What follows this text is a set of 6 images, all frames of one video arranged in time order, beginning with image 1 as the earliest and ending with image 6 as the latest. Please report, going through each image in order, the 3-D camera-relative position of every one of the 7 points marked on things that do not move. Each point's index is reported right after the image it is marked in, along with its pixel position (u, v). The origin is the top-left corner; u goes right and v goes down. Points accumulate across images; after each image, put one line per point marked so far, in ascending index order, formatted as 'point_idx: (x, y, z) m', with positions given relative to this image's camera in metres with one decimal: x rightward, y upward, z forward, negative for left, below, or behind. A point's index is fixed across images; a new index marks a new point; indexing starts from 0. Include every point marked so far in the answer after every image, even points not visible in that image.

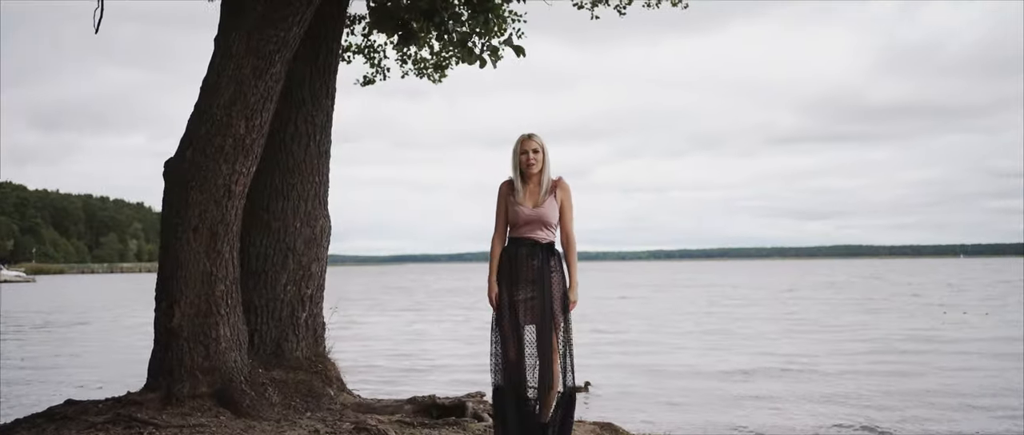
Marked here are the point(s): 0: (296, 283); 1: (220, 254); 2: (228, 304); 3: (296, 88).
0: (-1.3, -0.4, +5.9) m
1: (-1.6, -0.2, +5.3) m
2: (-1.6, -0.5, +5.4) m
3: (-1.3, +0.8, +5.9) m
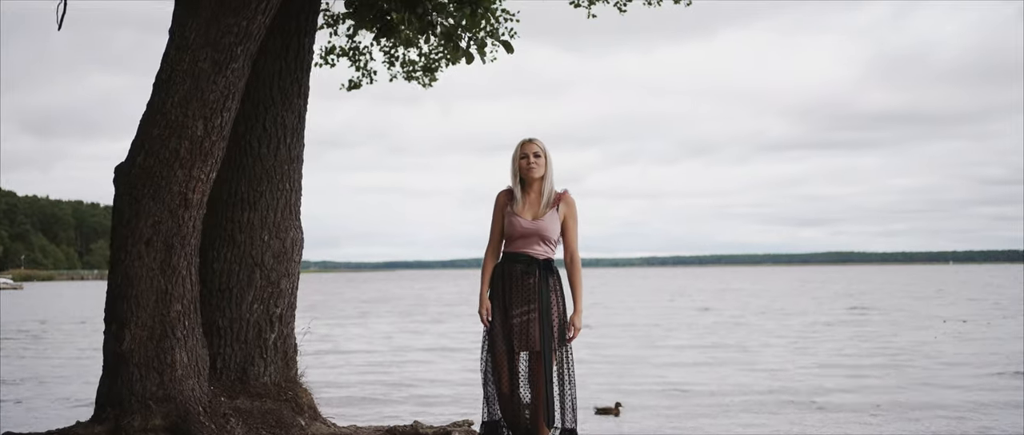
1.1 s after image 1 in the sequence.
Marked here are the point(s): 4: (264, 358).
0: (-1.3, -0.5, +5.4) m
1: (-1.6, -0.3, +4.8) m
2: (-1.6, -0.5, +4.9) m
3: (-1.4, +0.7, +5.4) m
4: (-1.4, -0.8, +5.4) m
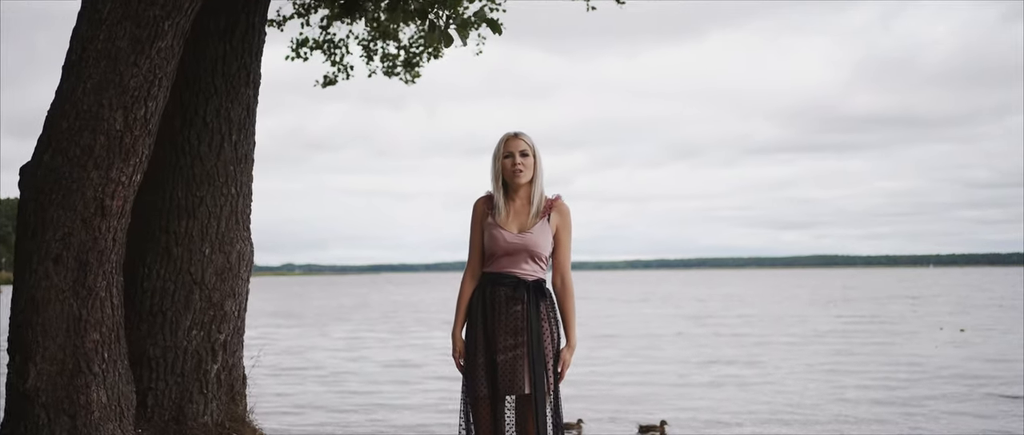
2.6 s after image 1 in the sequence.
0: (-1.4, -0.5, +4.5) m
1: (-1.7, -0.3, +4.0) m
2: (-1.7, -0.6, +4.1) m
3: (-1.4, +0.7, +4.6) m
4: (-1.4, -0.8, +4.6) m
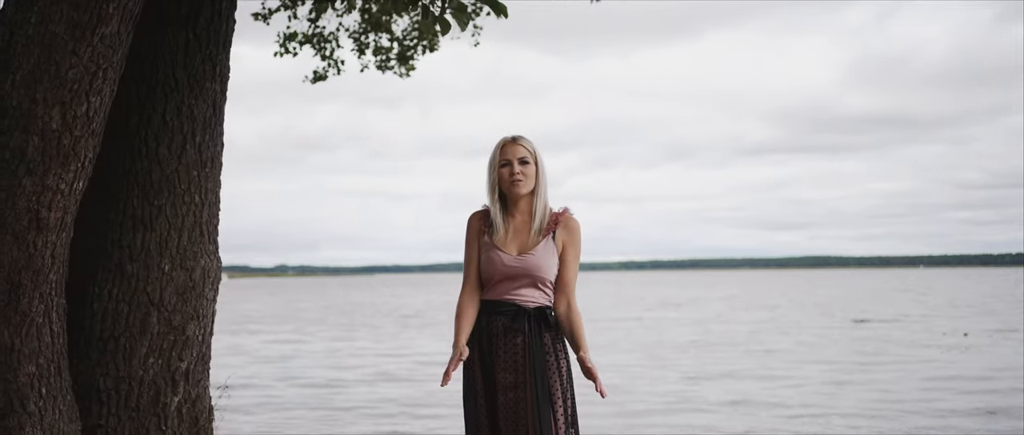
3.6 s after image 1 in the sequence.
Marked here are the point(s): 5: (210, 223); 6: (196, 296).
0: (-1.4, -0.6, +4.0) m
1: (-1.7, -0.3, +3.4) m
2: (-1.7, -0.6, +3.5) m
3: (-1.4, +0.6, +4.0) m
4: (-1.4, -0.9, +4.0) m
5: (-1.3, 0.0, +4.2) m
6: (-1.3, -0.3, +4.1) m
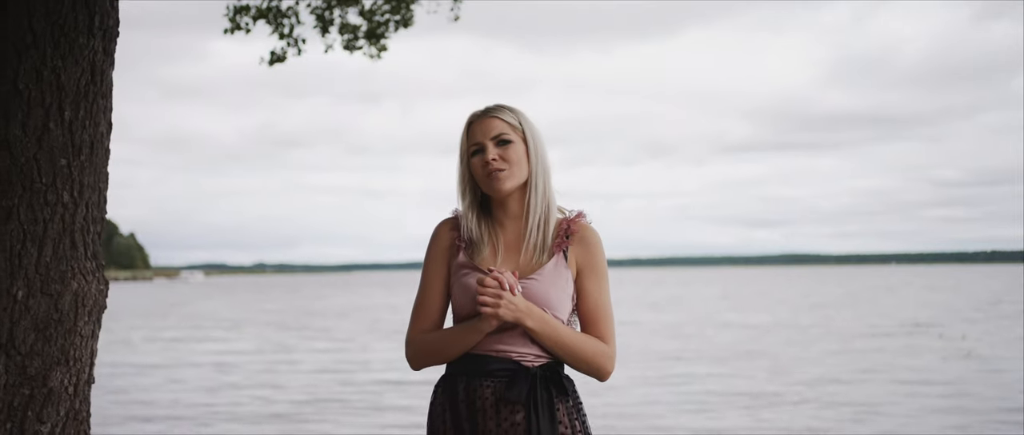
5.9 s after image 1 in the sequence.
0: (-1.4, -0.6, +2.9) m
1: (-1.7, -0.4, +2.3) m
2: (-1.7, -0.6, +2.4) m
3: (-1.4, +0.6, +2.9) m
4: (-1.4, -0.9, +2.9) m
5: (-1.3, 0.0, +3.0) m
6: (-1.3, -0.3, +2.9) m
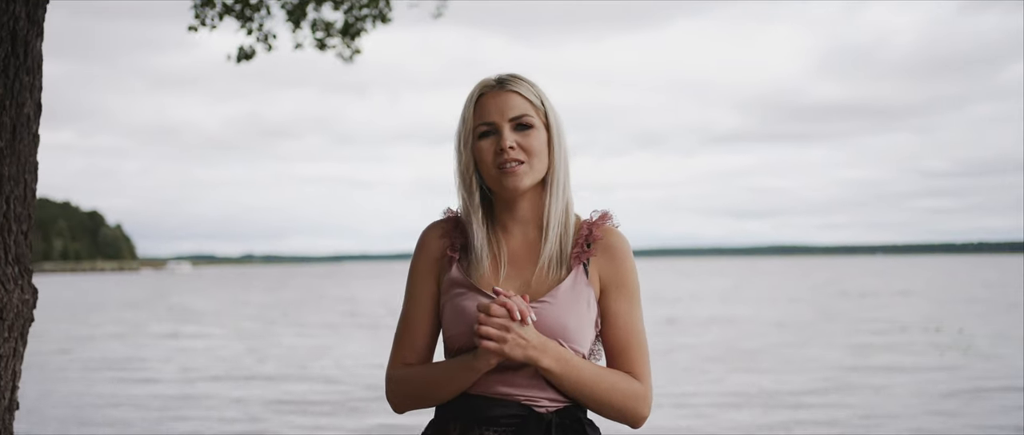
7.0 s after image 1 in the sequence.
0: (-1.4, -0.6, +2.4) m
1: (-1.7, -0.4, +1.8) m
2: (-1.7, -0.6, +1.9) m
3: (-1.4, +0.6, +2.4) m
4: (-1.4, -0.9, +2.4) m
5: (-1.3, 0.0, +2.5) m
6: (-1.3, -0.3, +2.5) m
